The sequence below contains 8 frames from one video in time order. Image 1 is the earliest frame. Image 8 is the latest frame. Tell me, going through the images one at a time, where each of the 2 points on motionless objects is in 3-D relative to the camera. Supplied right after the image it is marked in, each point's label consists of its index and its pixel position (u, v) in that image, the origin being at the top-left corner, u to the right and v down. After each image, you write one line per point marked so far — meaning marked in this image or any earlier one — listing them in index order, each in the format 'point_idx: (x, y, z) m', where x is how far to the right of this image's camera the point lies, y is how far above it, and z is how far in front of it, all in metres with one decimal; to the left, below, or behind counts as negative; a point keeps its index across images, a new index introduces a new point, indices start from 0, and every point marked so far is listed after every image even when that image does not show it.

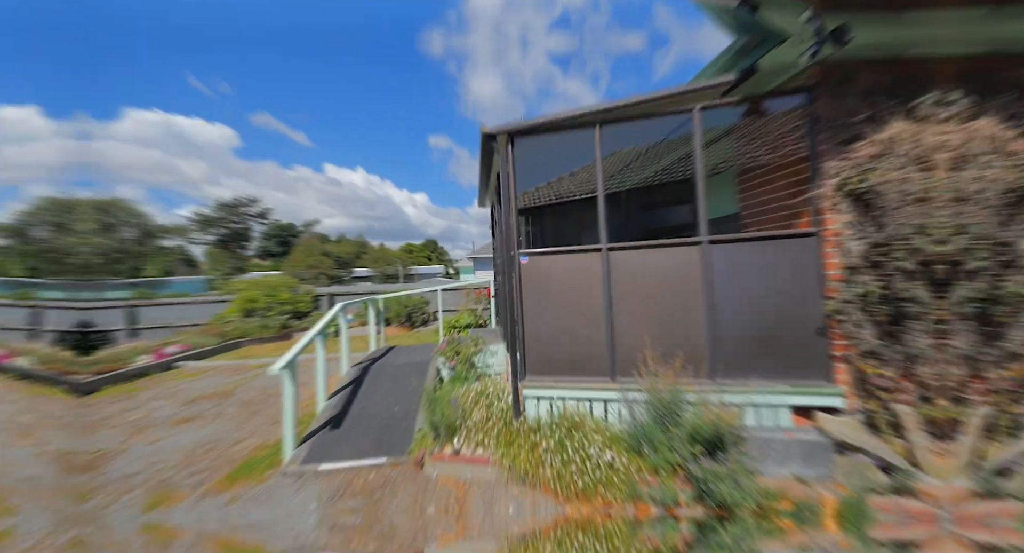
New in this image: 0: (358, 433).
0: (-1.3, -1.4, +3.7) m
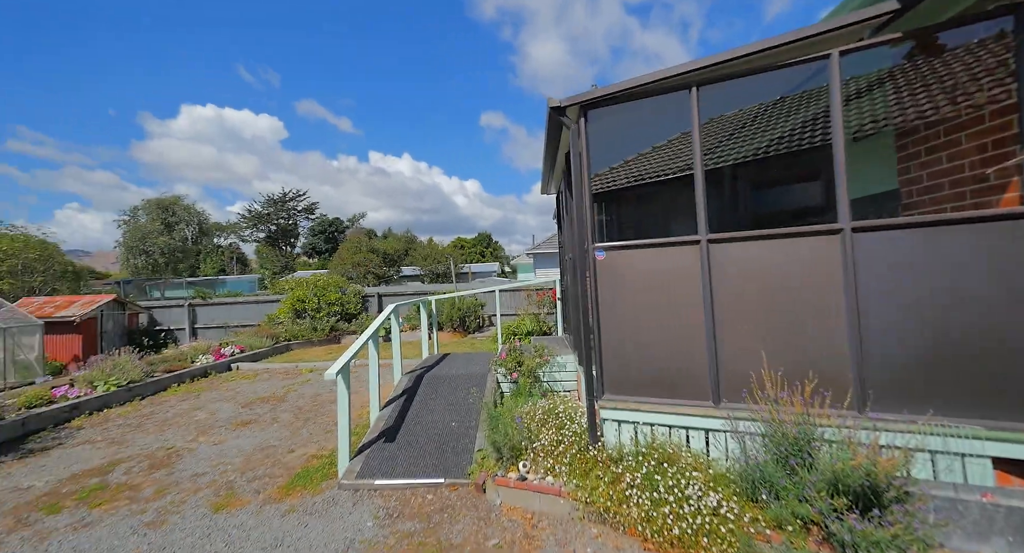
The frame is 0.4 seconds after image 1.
0: (-0.8, -1.4, +3.6) m
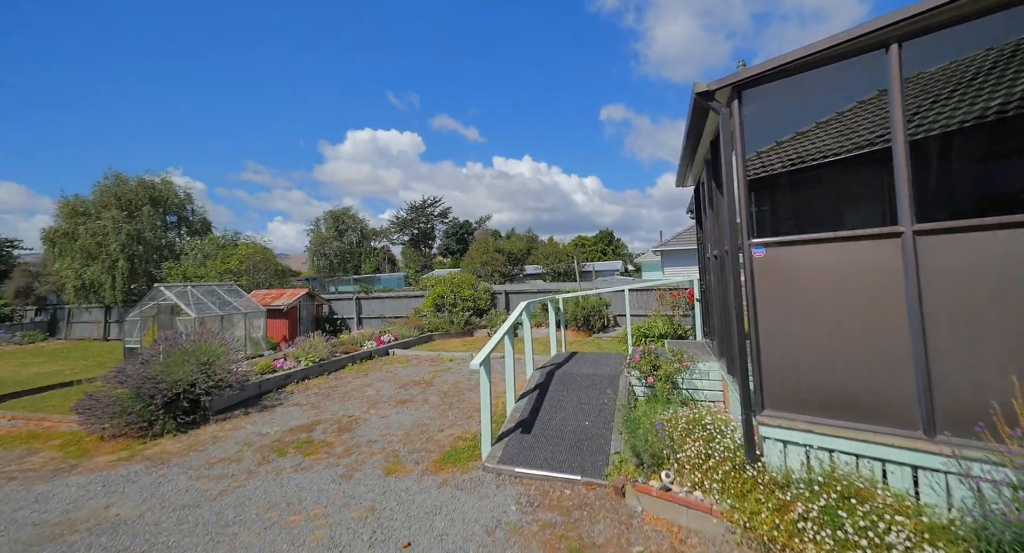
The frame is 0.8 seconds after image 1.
0: (+0.3, -1.4, +3.7) m
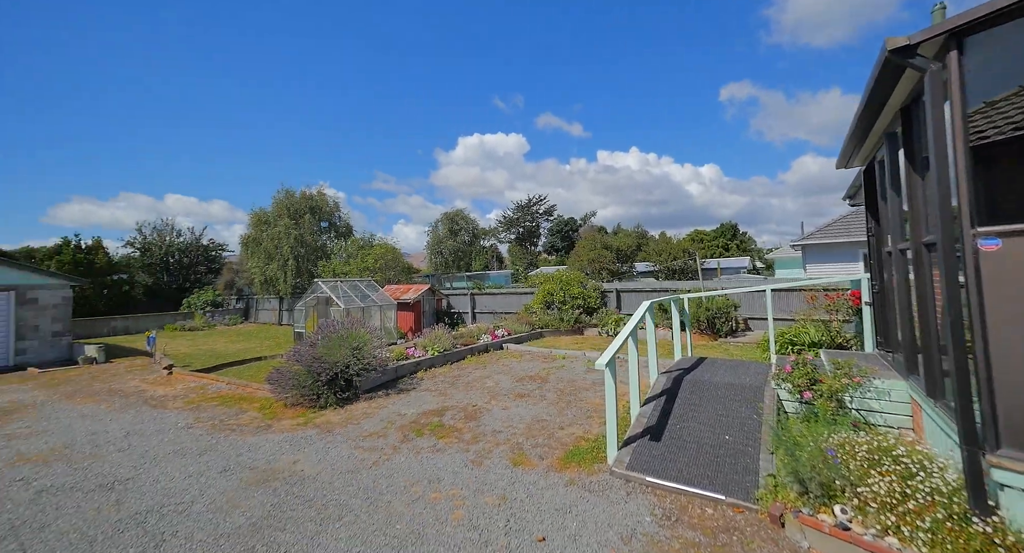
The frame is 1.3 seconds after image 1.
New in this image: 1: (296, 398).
0: (+1.4, -1.4, +3.4) m
1: (-3.7, -2.0, +7.3) m
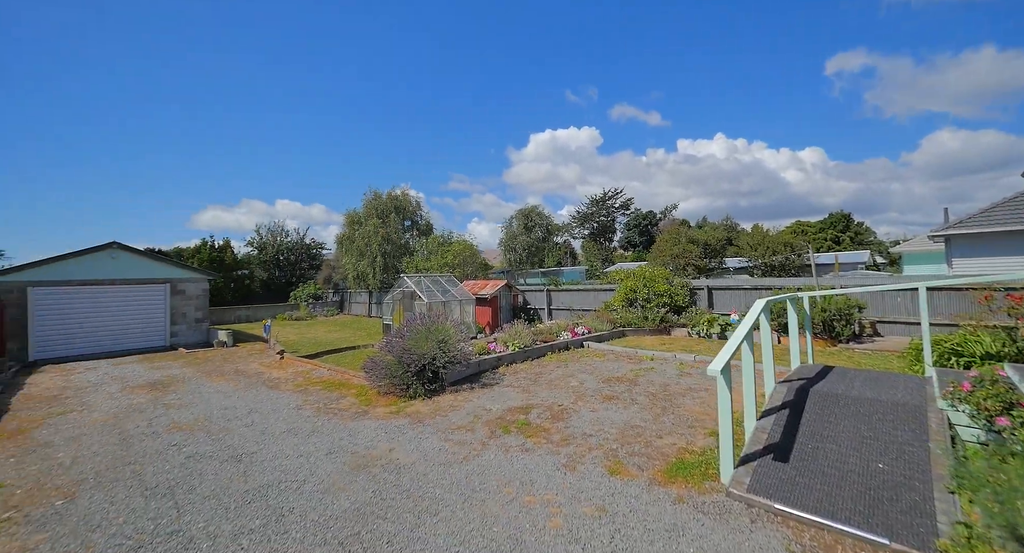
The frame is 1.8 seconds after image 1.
0: (+2.1, -1.4, +3.0) m
1: (-2.2, -2.0, +7.6) m
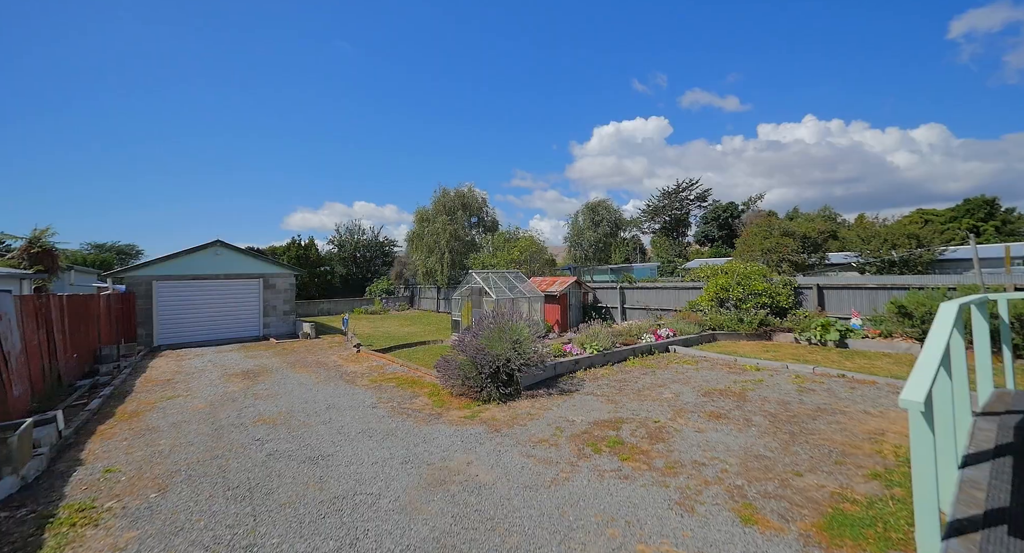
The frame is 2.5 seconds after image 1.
0: (+2.7, -1.3, +2.0) m
1: (-0.9, -1.9, +7.3) m
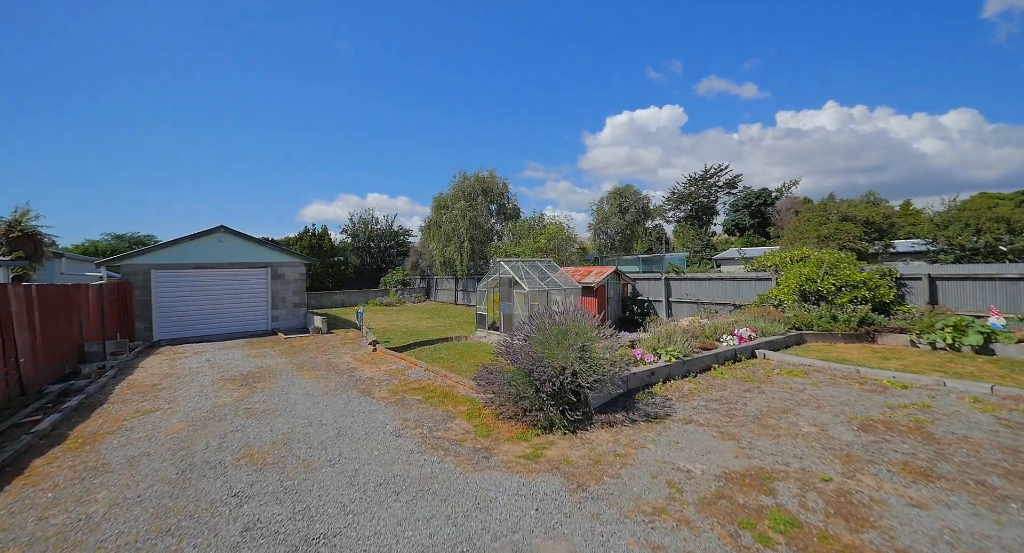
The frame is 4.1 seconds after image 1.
0: (+3.4, -1.3, +0.1) m
1: (0.0, -1.7, +5.5) m
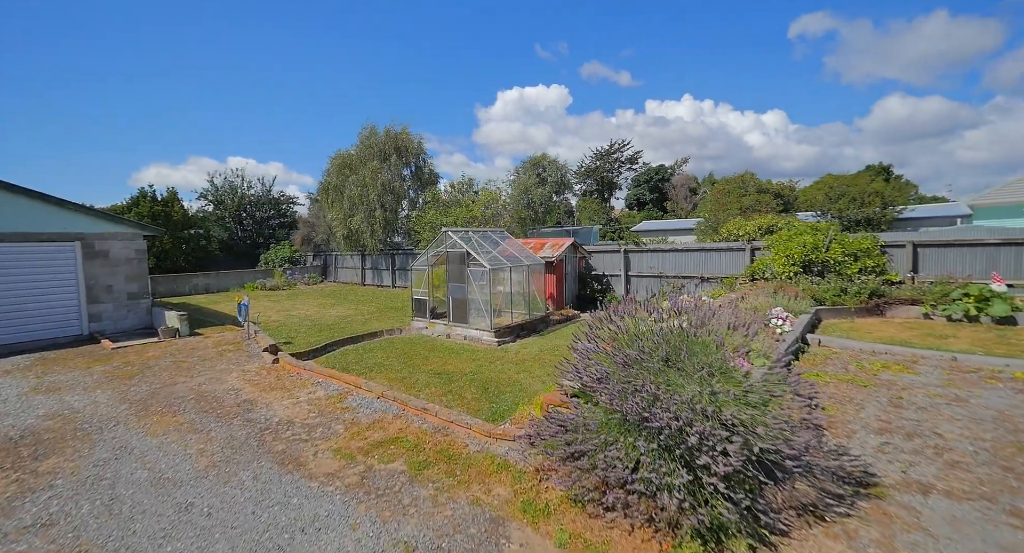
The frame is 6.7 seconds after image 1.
0: (+5.4, -1.3, -1.6) m
1: (+0.8, -1.5, +2.8) m
